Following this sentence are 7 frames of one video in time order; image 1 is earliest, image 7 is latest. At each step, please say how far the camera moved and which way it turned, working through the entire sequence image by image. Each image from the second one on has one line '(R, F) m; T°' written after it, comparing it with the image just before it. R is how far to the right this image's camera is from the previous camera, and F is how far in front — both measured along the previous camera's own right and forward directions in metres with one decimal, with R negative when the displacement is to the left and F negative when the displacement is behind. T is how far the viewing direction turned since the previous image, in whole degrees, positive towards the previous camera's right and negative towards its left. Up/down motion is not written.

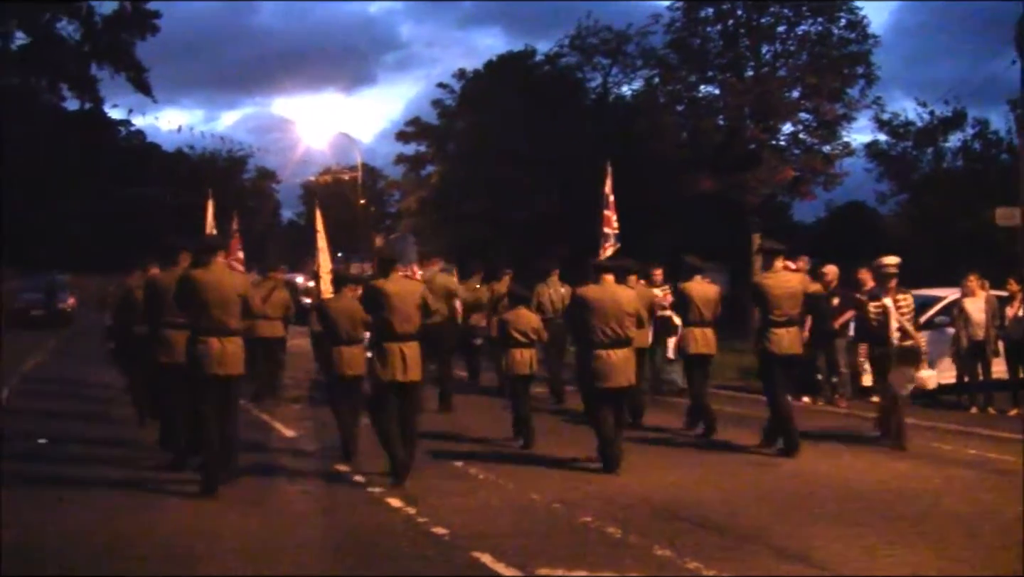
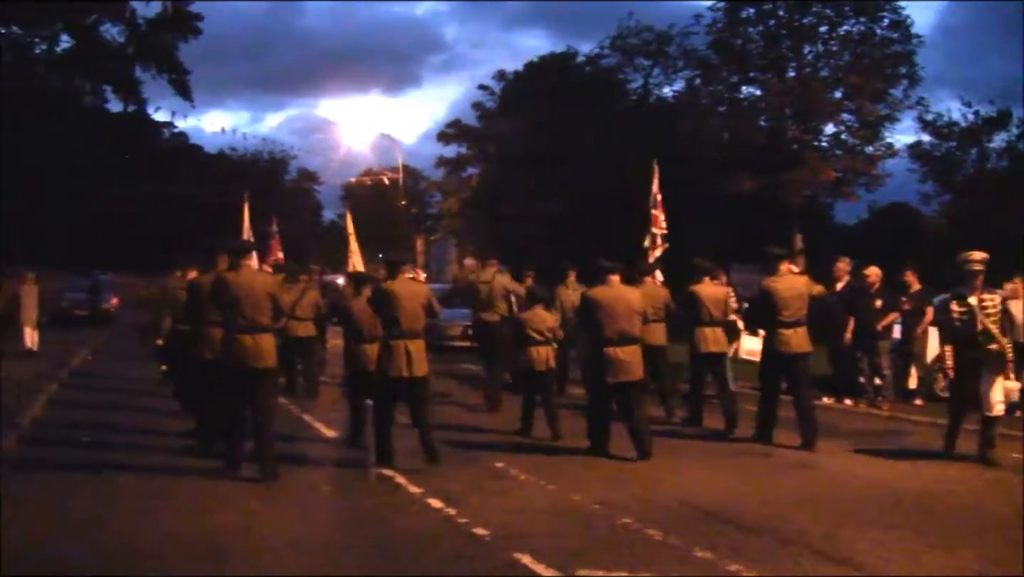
(0.0, 0.0) m; -2°
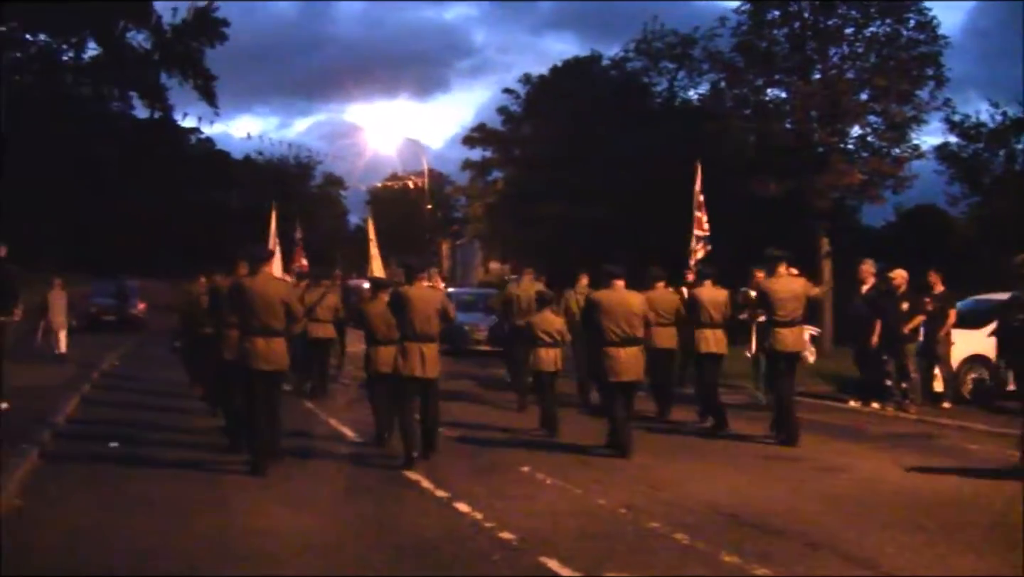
(0.0, 0.0) m; -1°
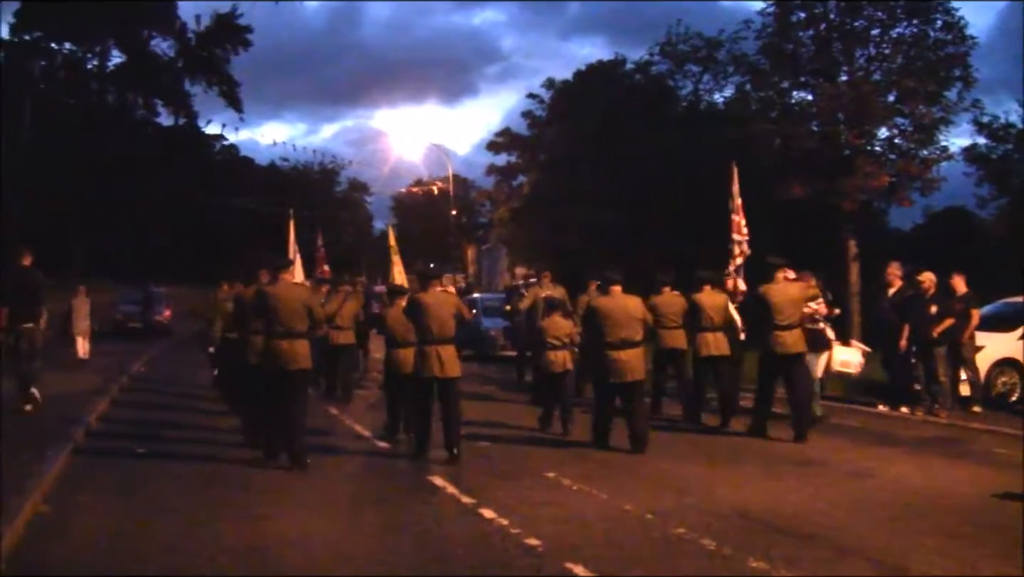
(0.0, 0.0) m; -1°
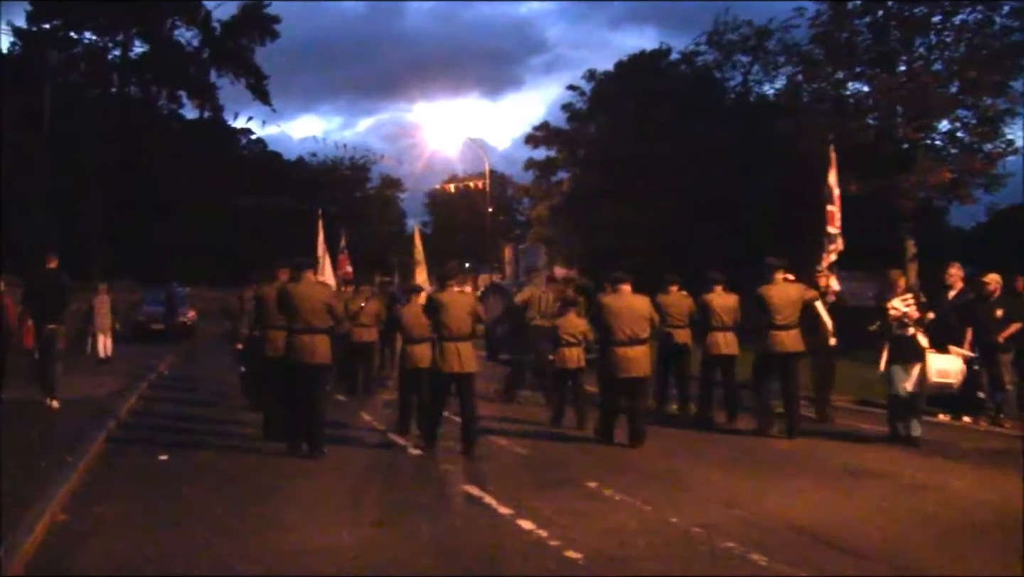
(0.0, +0.5) m; -2°
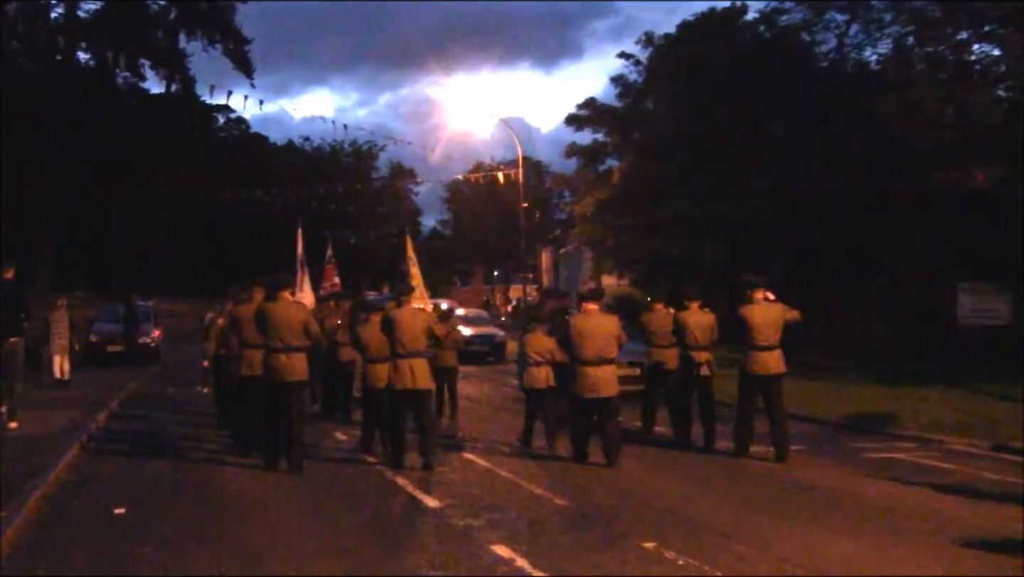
(-0.2, +2.2) m; 0°
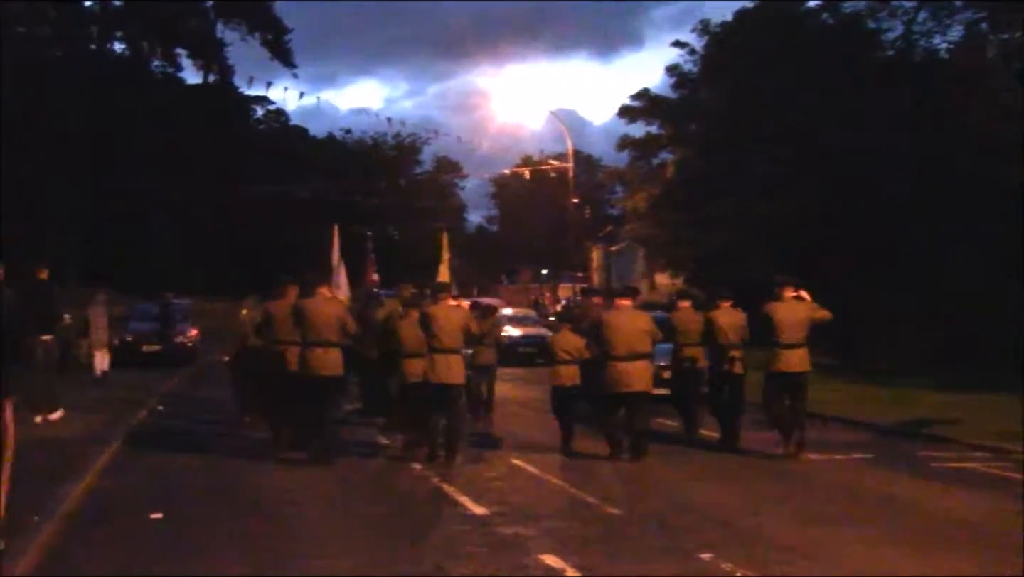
(-0.1, +0.4) m; -2°
